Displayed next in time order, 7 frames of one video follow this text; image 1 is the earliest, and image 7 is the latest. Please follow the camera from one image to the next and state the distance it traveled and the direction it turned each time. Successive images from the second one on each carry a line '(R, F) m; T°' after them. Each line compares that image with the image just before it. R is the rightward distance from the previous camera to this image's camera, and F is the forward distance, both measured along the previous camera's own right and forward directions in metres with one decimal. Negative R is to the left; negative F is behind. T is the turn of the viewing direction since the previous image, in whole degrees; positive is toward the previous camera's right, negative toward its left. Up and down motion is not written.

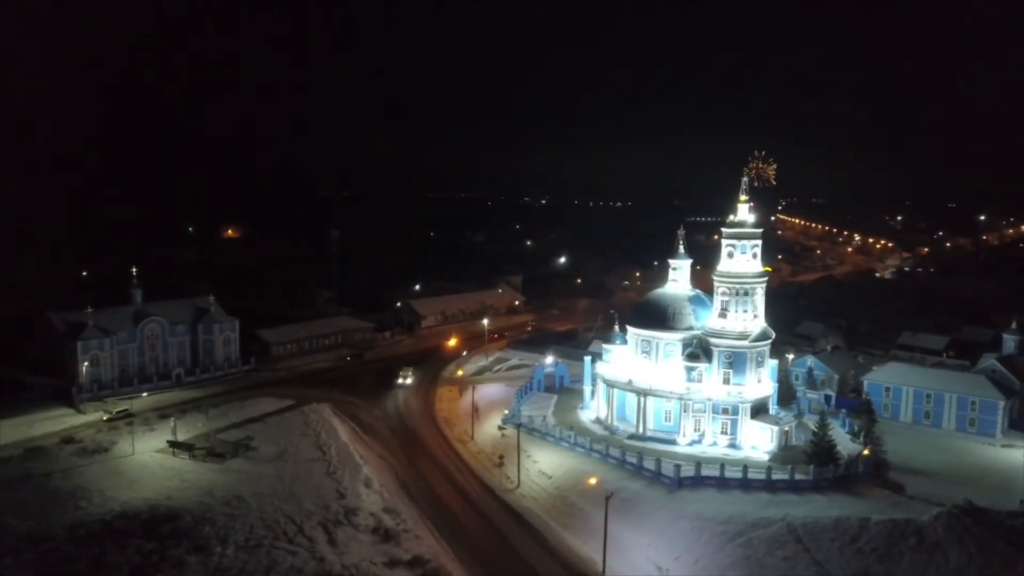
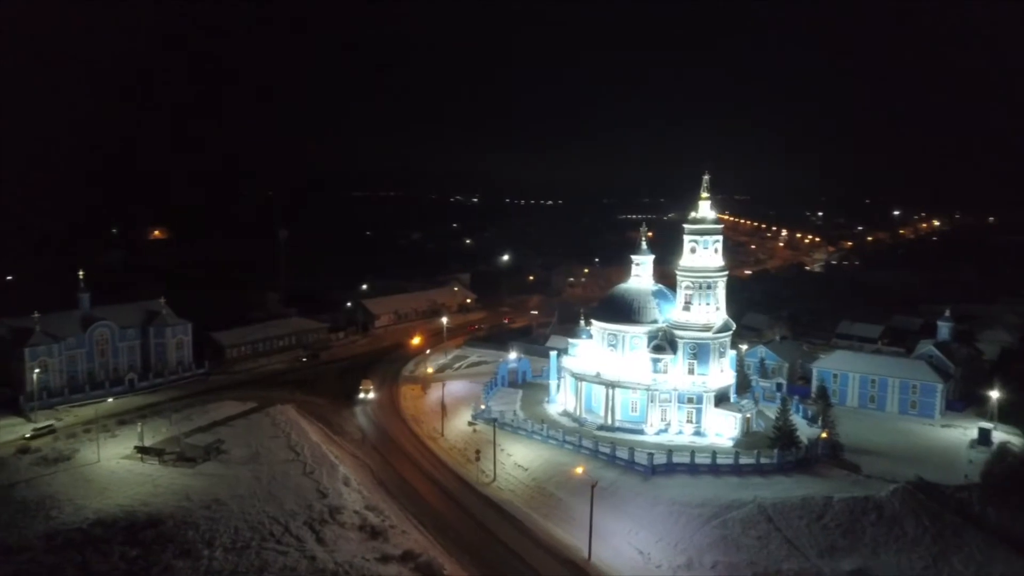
(-1.7, -0.5) m; +5°
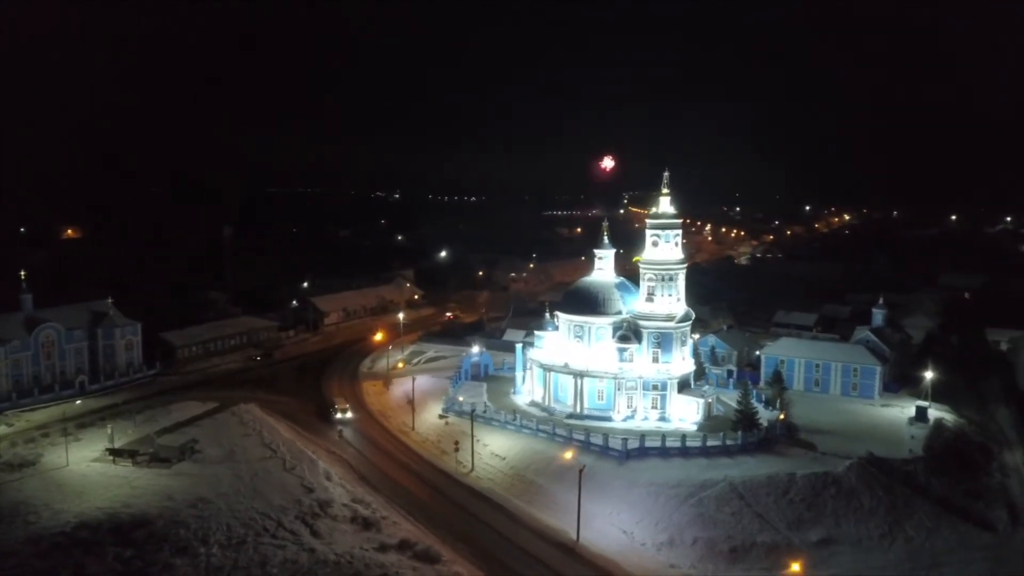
(-2.3, -0.7) m; +6°
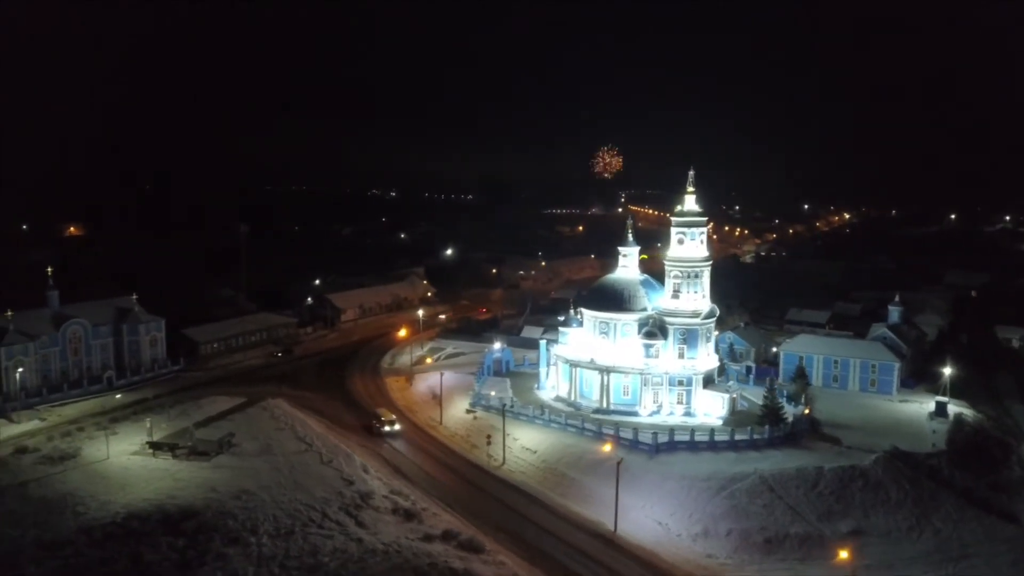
(-1.6, -0.6) m; 0°
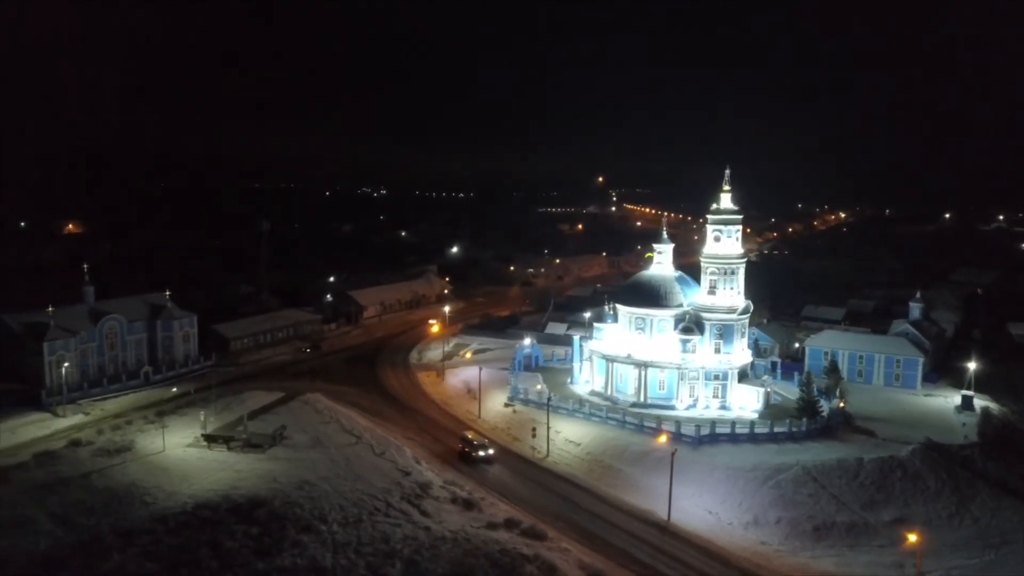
(-2.5, -0.7) m; +1°
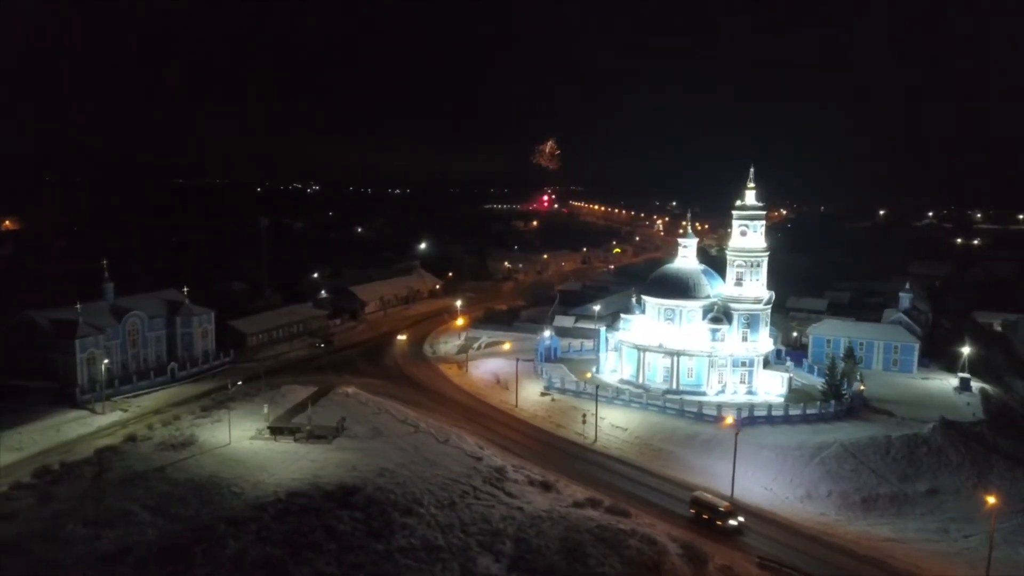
(-5.3, -1.2) m; +4°
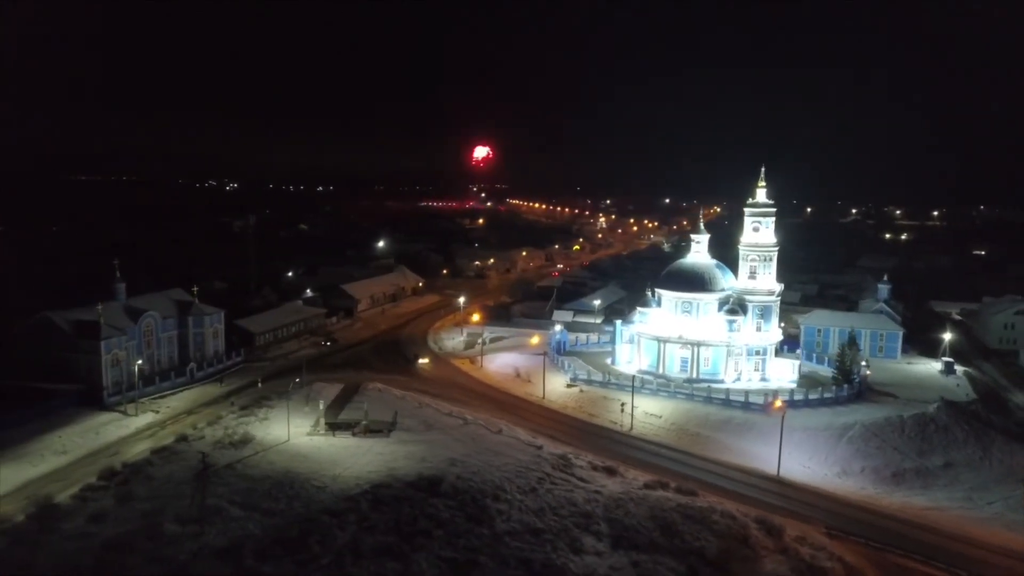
(-5.5, -1.0) m; +5°
